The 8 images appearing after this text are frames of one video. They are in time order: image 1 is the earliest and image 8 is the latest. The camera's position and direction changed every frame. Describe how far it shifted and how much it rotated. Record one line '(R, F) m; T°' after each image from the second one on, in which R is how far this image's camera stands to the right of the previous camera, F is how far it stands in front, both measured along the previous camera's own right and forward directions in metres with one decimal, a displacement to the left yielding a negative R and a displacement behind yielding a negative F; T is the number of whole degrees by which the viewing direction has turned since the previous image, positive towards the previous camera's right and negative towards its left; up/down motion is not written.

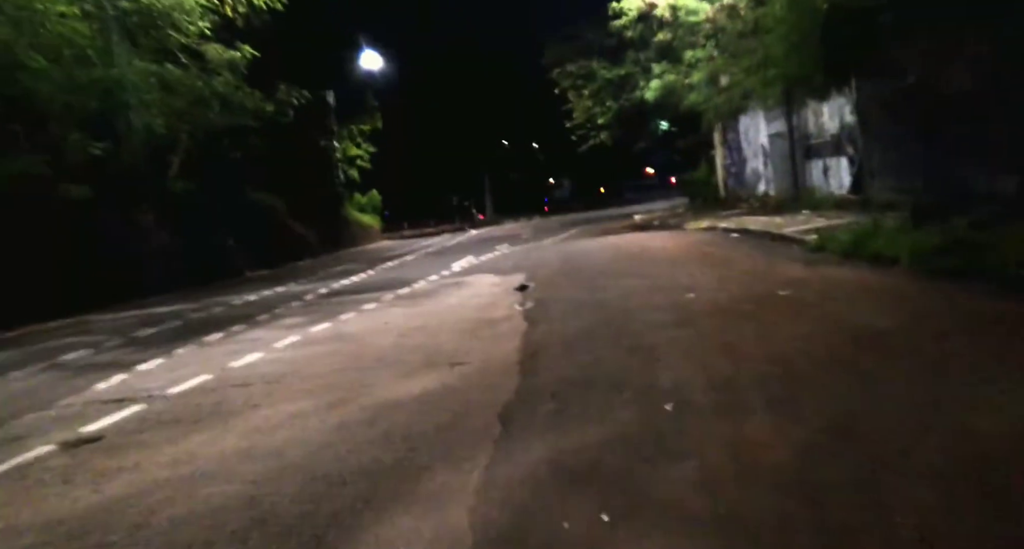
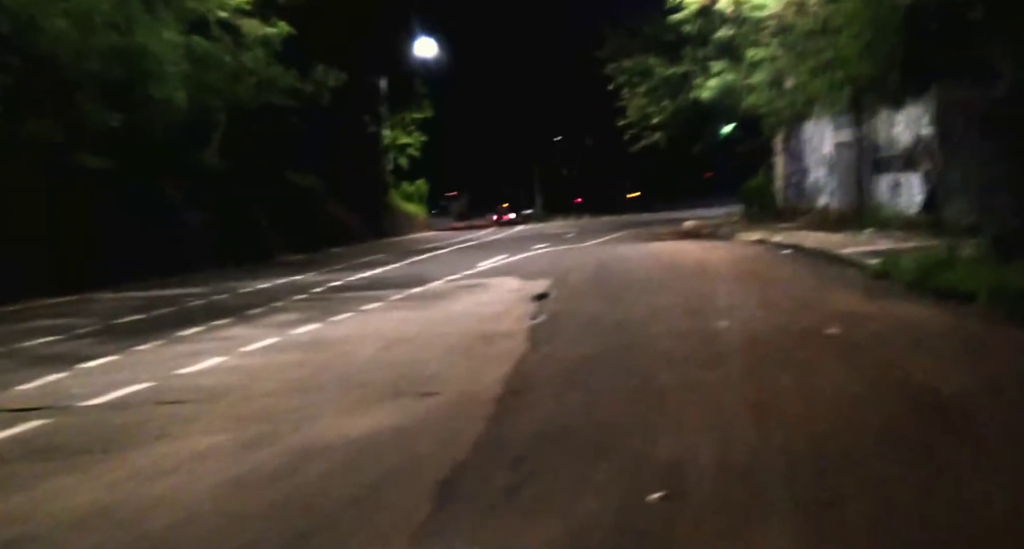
(+0.5, +1.6) m; -3°
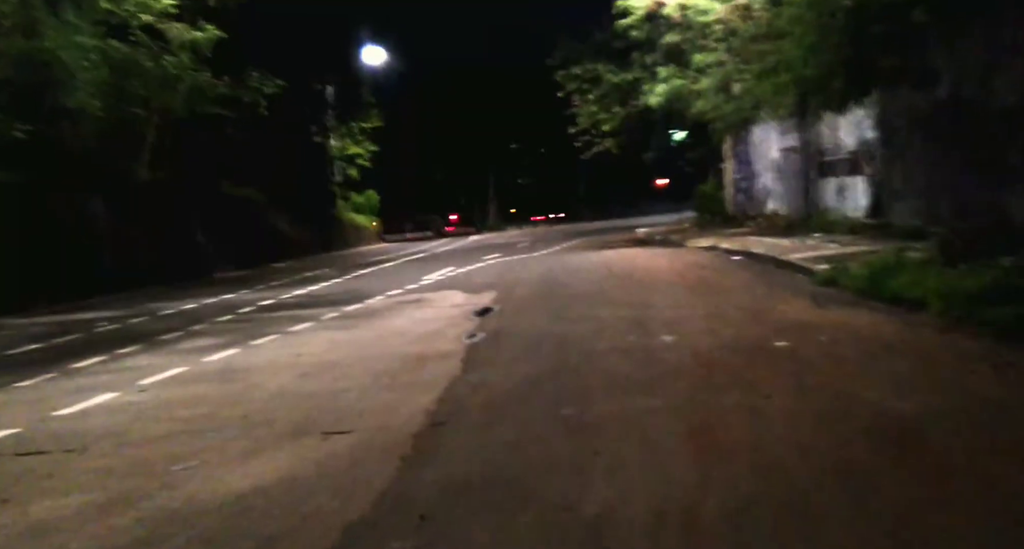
(+0.3, +0.8) m; +3°
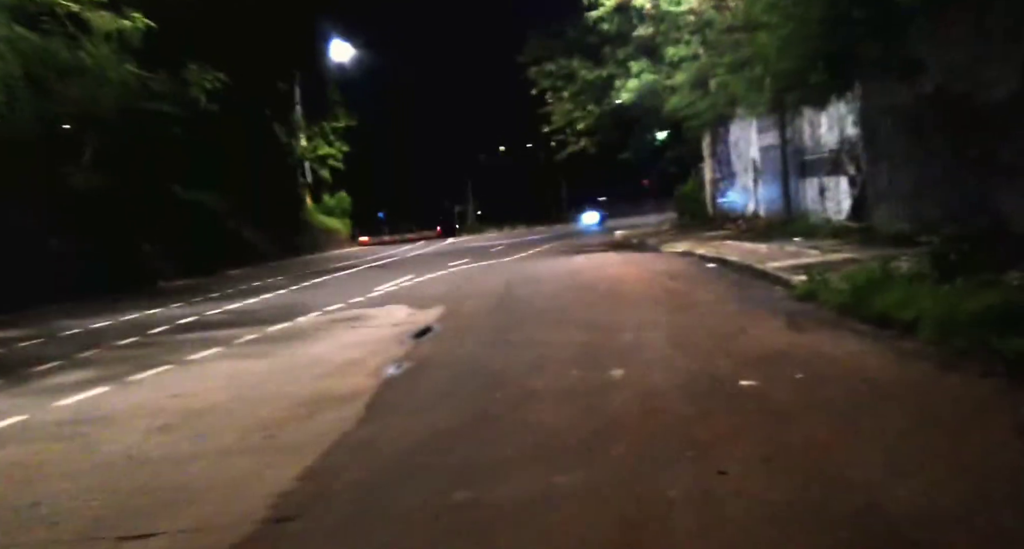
(+0.7, +1.9) m; +1°
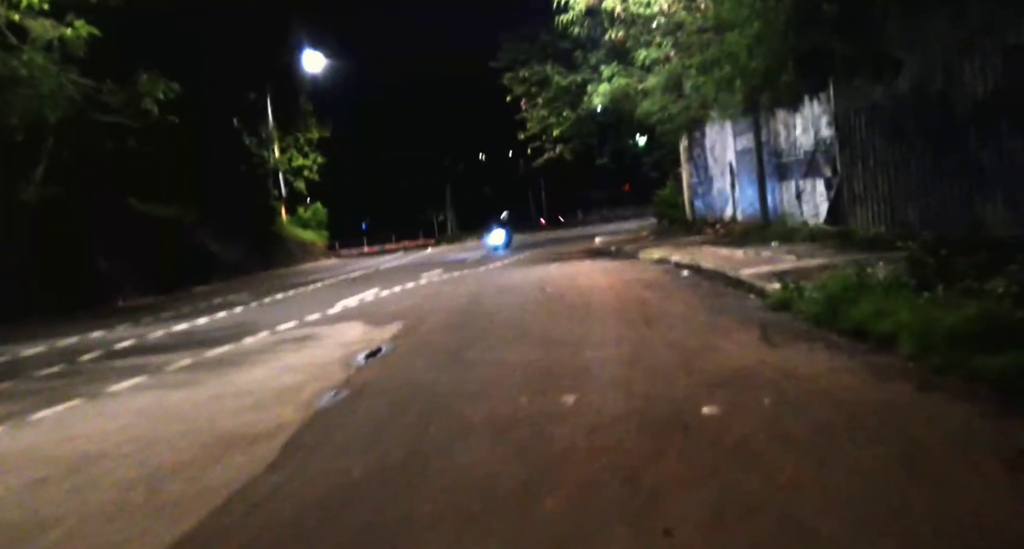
(+0.5, +1.0) m; +1°
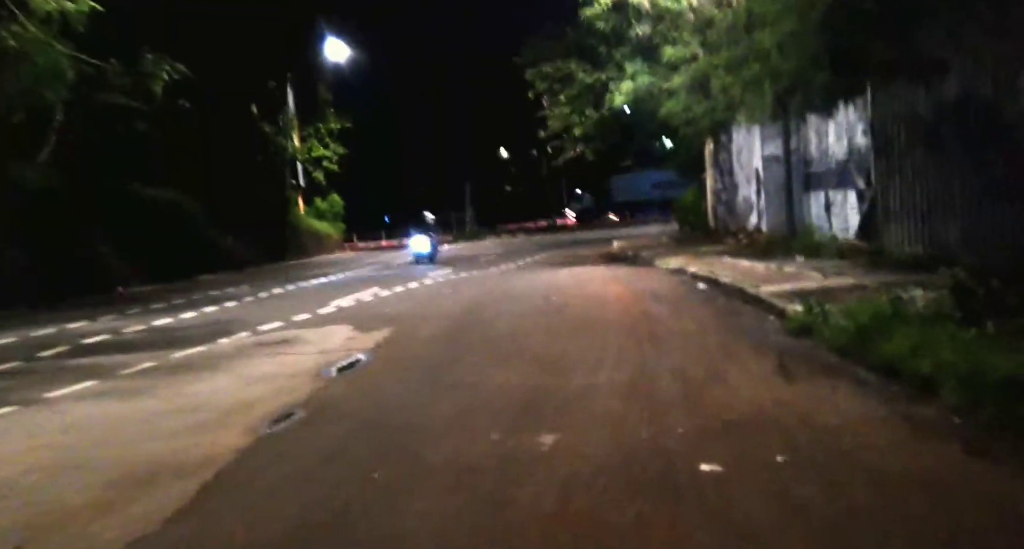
(+0.4, +1.3) m; -1°
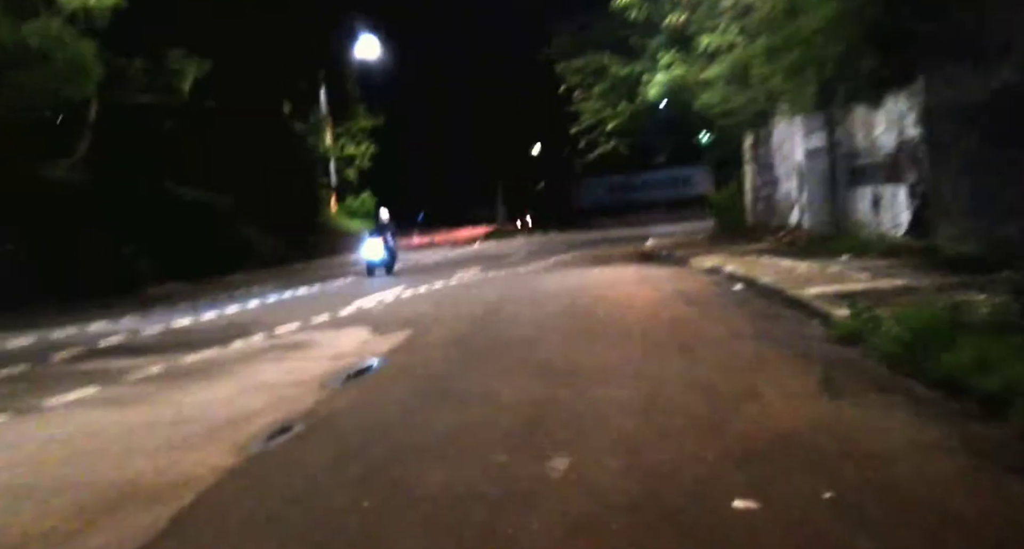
(+0.2, +0.8) m; -2°
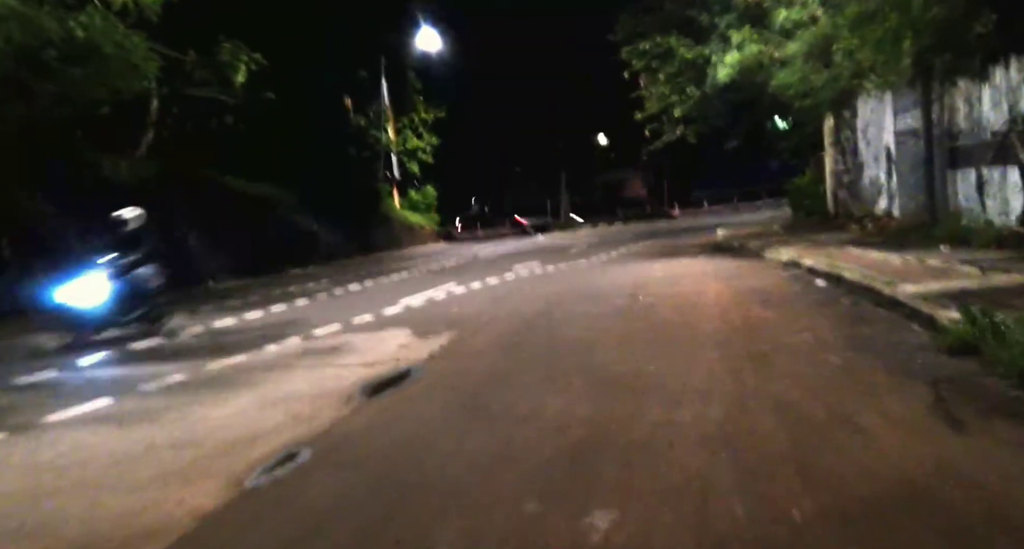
(+0.2, +1.3) m; -4°
